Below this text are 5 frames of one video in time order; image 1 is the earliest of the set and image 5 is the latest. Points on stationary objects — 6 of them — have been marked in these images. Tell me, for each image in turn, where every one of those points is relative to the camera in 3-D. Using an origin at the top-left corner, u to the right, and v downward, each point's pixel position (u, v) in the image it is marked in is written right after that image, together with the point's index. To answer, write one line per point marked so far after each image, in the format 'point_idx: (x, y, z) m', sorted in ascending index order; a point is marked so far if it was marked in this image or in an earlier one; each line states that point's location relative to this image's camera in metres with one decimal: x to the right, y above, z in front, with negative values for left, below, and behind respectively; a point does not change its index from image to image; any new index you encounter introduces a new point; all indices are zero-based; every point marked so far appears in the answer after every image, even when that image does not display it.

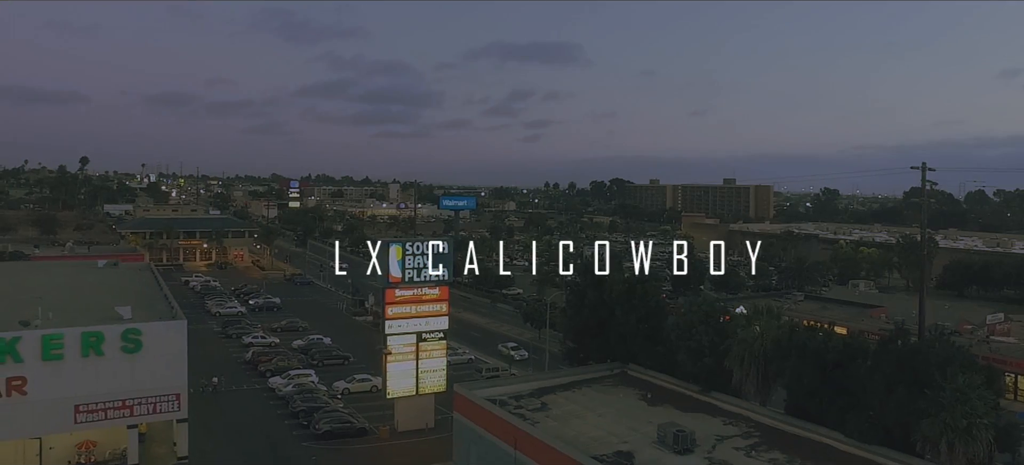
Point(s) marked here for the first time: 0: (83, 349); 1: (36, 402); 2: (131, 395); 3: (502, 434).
0: (-10.0, -2.7, +18.4) m
1: (-10.9, -3.8, +18.0) m
2: (-9.2, -3.9, +19.0) m
3: (-0.2, -4.6, +17.7) m
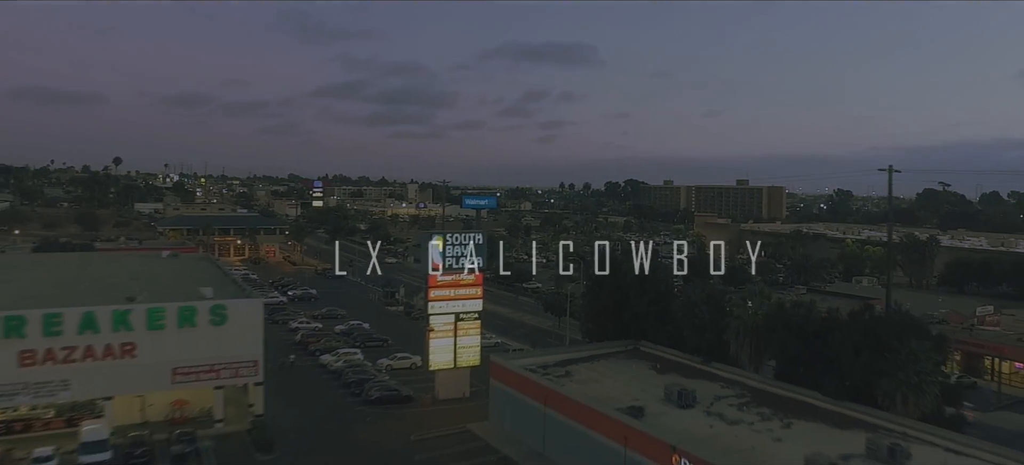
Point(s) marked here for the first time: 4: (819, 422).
0: (-9.2, -2.5, +21.9) m
1: (-10.1, -3.6, +21.5) m
2: (-8.4, -3.7, +22.5) m
3: (+0.6, -4.3, +21.0) m
4: (+6.9, -4.1, +17.6) m
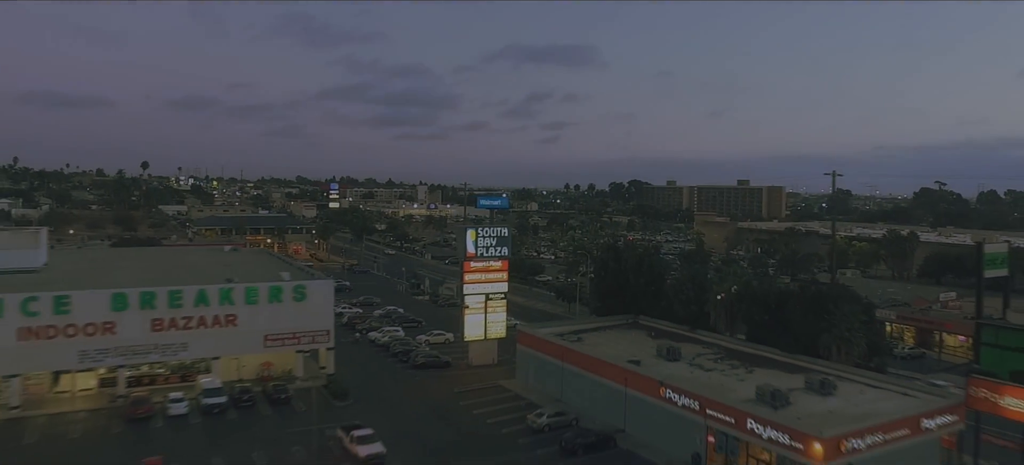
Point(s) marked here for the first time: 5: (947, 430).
0: (-8.4, -2.3, +27.4) m
1: (-9.2, -3.4, +27.0) m
2: (-7.6, -3.5, +28.0) m
3: (+1.4, -4.1, +26.5) m
4: (+7.7, -3.9, +23.0) m
5: (+10.5, -4.7, +19.0) m
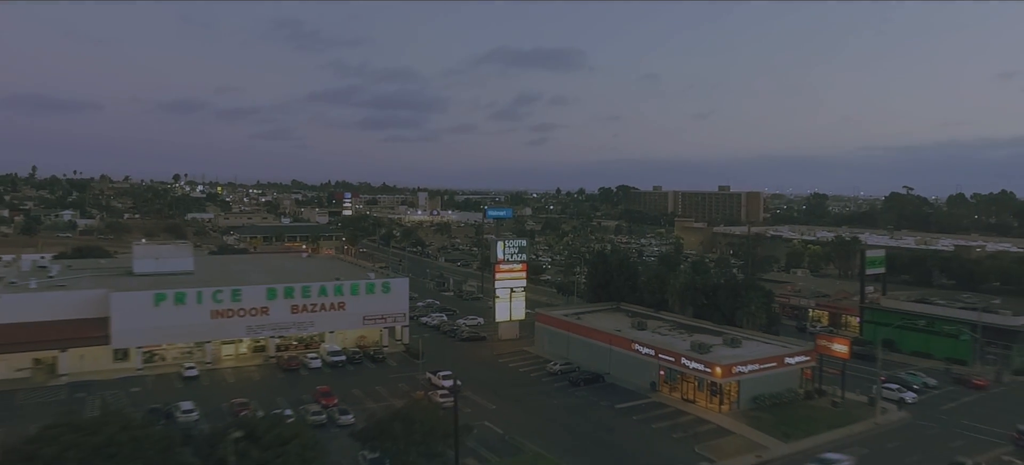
0: (-7.4, -2.9, +39.8) m
1: (-8.2, -4.0, +39.4) m
2: (-6.5, -4.1, +40.3) m
3: (+2.5, -4.7, +39.0) m
4: (+8.8, -4.4, +35.6) m
5: (+11.7, -5.3, +31.6) m
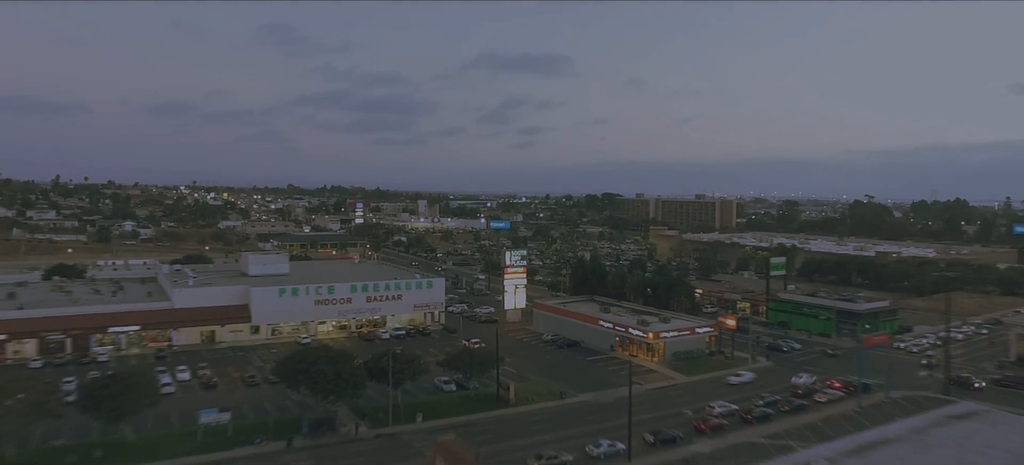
0: (-6.9, -3.9, +56.8) m
1: (-7.8, -5.0, +56.4) m
2: (-6.1, -5.1, +57.4) m
3: (+2.9, -5.7, +56.2) m
4: (+9.3, -5.4, +52.9) m
5: (+12.3, -6.3, +48.9) m
